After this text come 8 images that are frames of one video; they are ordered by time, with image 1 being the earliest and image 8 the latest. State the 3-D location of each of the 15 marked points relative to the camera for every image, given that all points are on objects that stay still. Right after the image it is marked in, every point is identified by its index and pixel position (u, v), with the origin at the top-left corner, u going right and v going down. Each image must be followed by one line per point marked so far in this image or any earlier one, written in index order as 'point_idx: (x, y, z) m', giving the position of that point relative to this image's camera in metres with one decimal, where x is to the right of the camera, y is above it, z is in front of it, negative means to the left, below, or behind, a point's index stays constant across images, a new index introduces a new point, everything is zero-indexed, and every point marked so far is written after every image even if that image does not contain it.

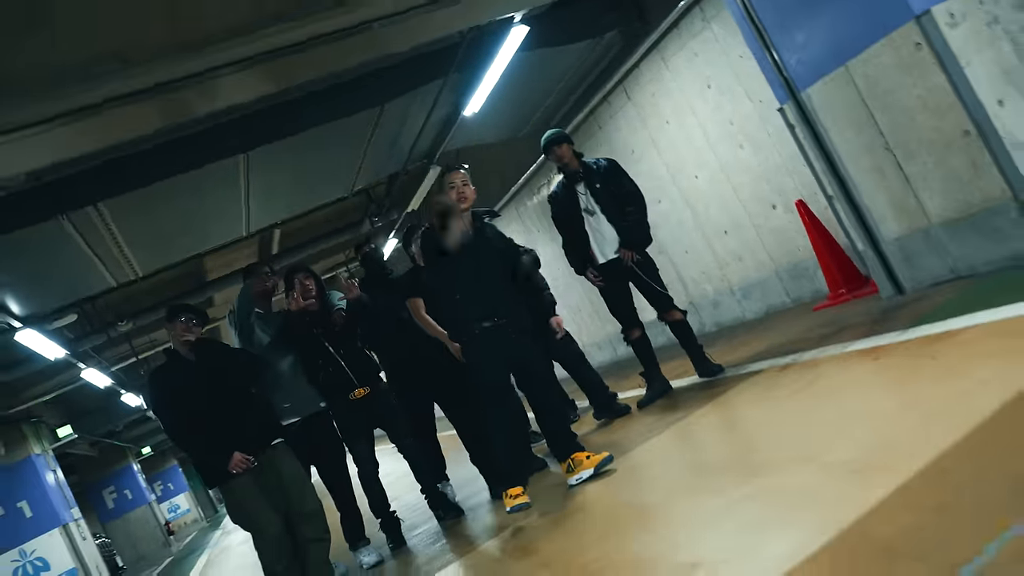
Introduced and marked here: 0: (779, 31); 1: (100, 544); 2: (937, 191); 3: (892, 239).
0: (+1.6, +1.5, +4.7) m
1: (-9.3, -5.8, +17.6) m
2: (+2.3, +0.5, +4.2) m
3: (+2.2, +0.3, +4.6) m
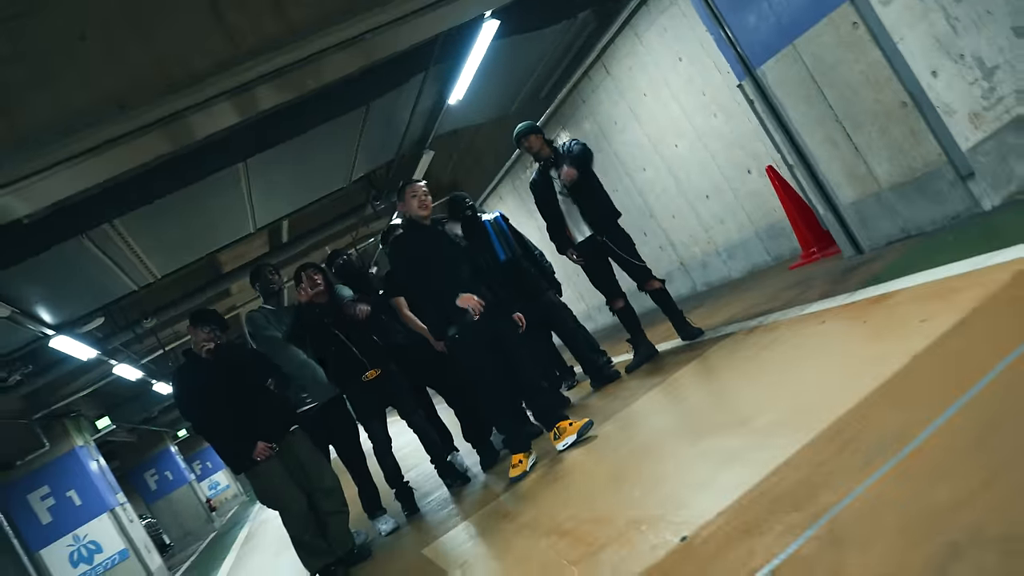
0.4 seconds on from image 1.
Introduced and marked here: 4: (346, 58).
0: (+1.4, +1.7, +4.9) m
1: (-8.7, -5.6, +18.5) m
2: (+2.1, +0.7, +4.5) m
3: (+2.1, +0.5, +4.9) m
4: (-0.8, +1.4, +4.2) m
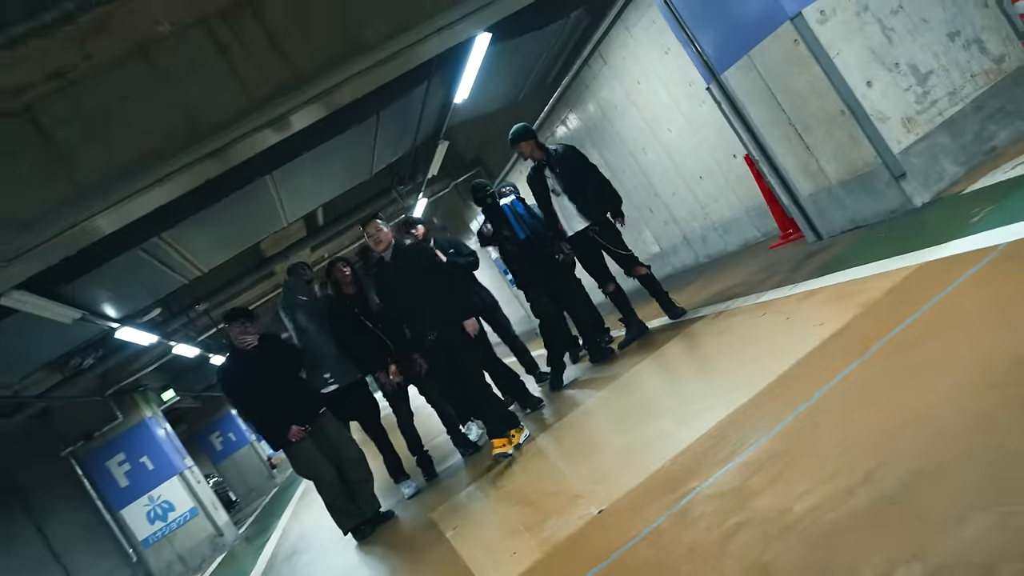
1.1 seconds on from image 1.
0: (+1.3, +1.8, +5.4) m
1: (-7.7, -5.0, +20.1) m
2: (+2.0, +0.8, +4.9) m
3: (+2.0, +0.6, +5.4) m
4: (-0.9, +1.3, +4.8) m
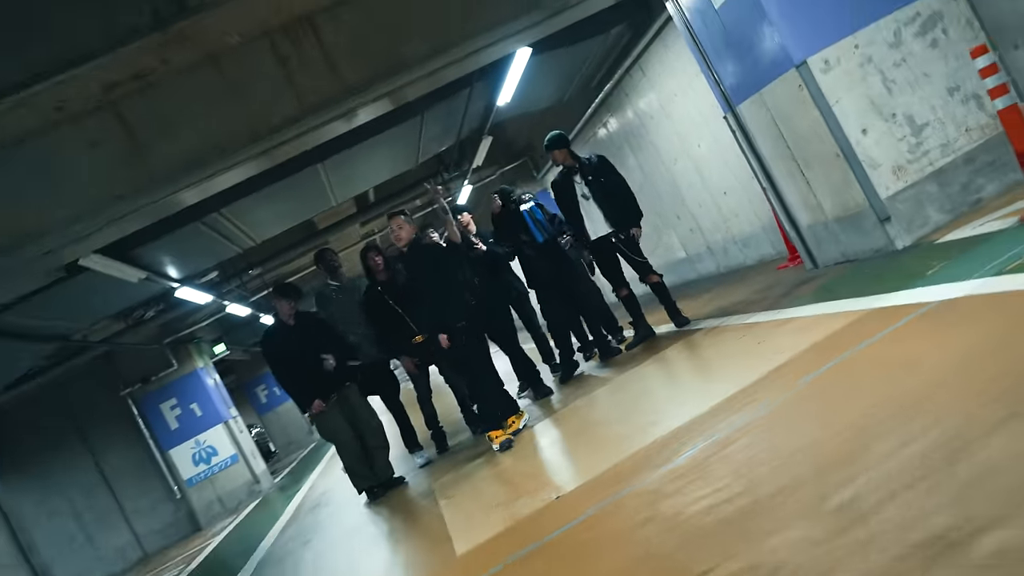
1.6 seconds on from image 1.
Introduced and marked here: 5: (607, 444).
0: (+1.5, +1.7, +5.8) m
1: (-6.9, -3.9, +21.2) m
2: (+2.2, +0.6, +5.3) m
3: (+2.2, +0.5, +5.7) m
4: (-0.7, +1.4, +5.4) m
5: (+0.5, -0.9, +4.3) m
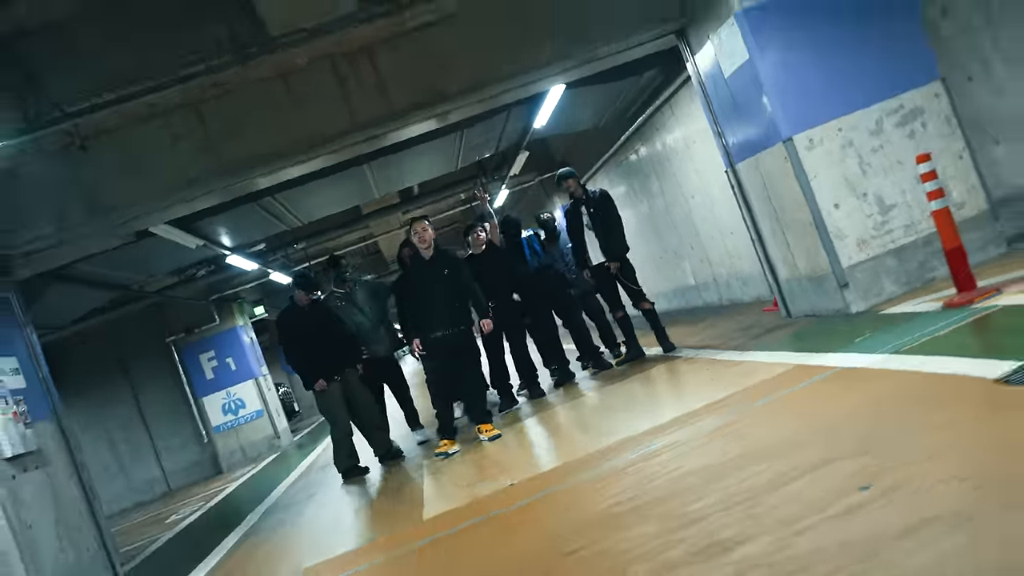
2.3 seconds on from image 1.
0: (+1.8, +1.4, +6.5) m
1: (-6.5, -2.9, +22.4) m
2: (+2.2, +0.2, +6.0) m
3: (+2.2, +0.1, +6.4) m
4: (-0.5, +1.4, +6.2) m
5: (+0.4, -1.0, +5.0) m
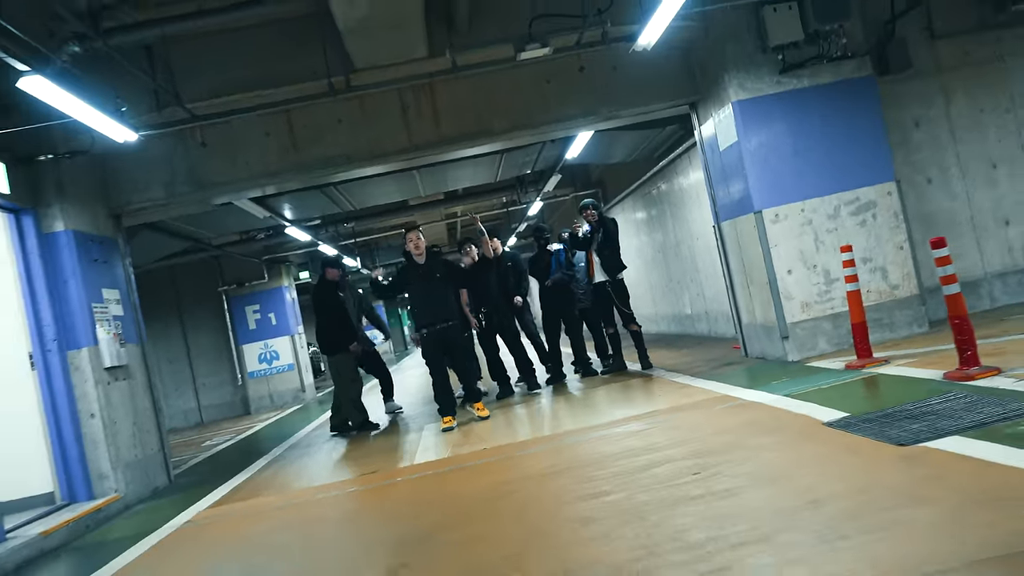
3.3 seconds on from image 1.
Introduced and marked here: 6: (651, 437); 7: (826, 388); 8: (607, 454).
0: (+2.0, +1.0, +7.7) m
1: (-6.1, -1.9, +24.0) m
2: (+2.3, -0.2, +7.2) m
3: (+2.3, -0.3, +7.6) m
4: (-0.2, +1.4, +7.5) m
5: (+0.2, -1.2, +6.3) m
6: (+0.9, -0.9, +4.8) m
7: (+2.2, -0.7, +5.5) m
8: (+0.6, -1.0, +4.6) m
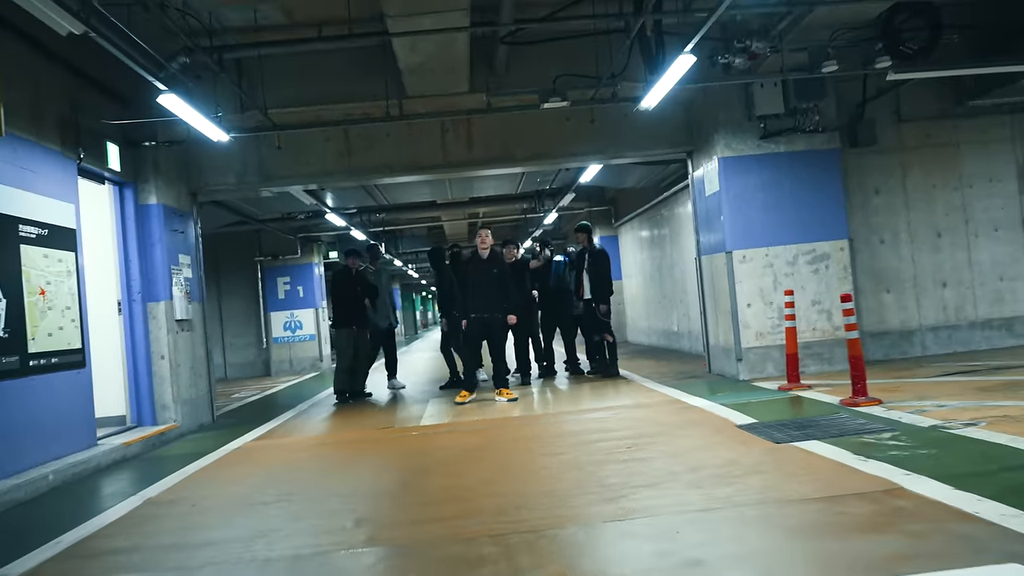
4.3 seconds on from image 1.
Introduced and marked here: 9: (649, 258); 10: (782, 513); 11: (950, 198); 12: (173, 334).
0: (+2.2, +0.8, +9.0) m
1: (-5.9, -1.2, +25.5) m
2: (+2.3, -0.5, +8.5) m
3: (+2.3, -0.6, +8.9) m
4: (0.0, +1.3, +8.8) m
5: (+0.1, -1.2, +7.7) m
6: (+0.8, -1.1, +6.1) m
7: (+2.1, -1.0, +6.8) m
8: (+0.4, -1.1, +5.9) m
9: (+2.6, +0.6, +14.5) m
10: (+1.1, -0.9, +3.3) m
11: (+4.9, +1.0, +8.7) m
12: (-3.4, -0.5, +7.8) m
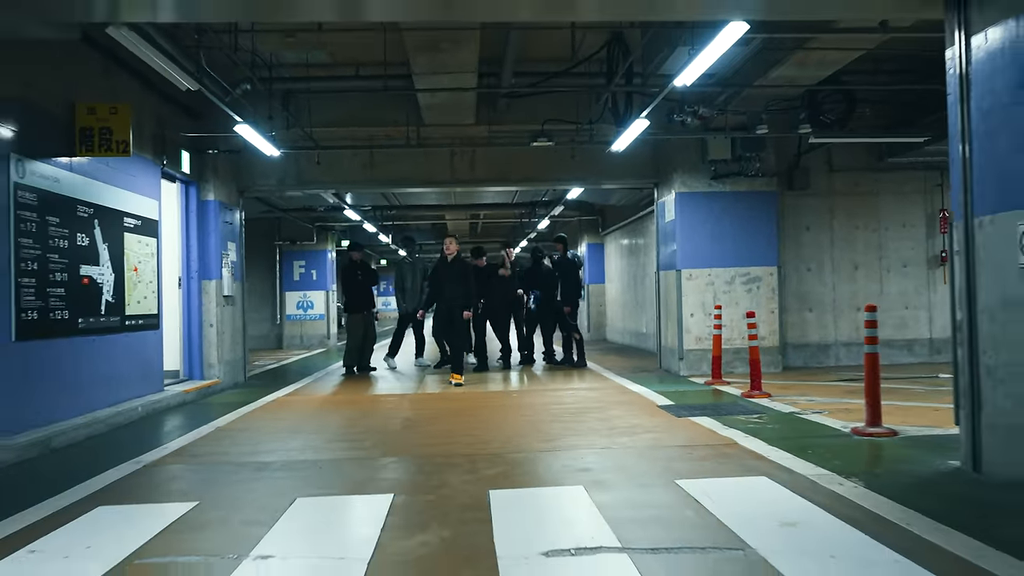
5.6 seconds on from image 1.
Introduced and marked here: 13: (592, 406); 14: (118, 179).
0: (+2.1, +0.6, +10.7) m
1: (-6.2, -0.6, +27.2) m
2: (+2.1, -0.6, +10.3) m
3: (+2.1, -0.8, +10.7) m
4: (-0.1, +1.3, +10.6) m
5: (-0.1, -1.2, +9.5) m
6: (+0.5, -1.1, +7.9) m
7: (+1.9, -1.1, +8.6) m
8: (+0.2, -1.1, +7.7) m
9: (+2.4, +0.4, +16.3) m
10: (+0.9, -1.1, +5.0) m
11: (+4.8, +0.7, +10.5) m
12: (-3.6, -0.2, +9.6) m
13: (+0.7, -1.1, +7.3) m
14: (-3.7, +1.0, +7.3) m
